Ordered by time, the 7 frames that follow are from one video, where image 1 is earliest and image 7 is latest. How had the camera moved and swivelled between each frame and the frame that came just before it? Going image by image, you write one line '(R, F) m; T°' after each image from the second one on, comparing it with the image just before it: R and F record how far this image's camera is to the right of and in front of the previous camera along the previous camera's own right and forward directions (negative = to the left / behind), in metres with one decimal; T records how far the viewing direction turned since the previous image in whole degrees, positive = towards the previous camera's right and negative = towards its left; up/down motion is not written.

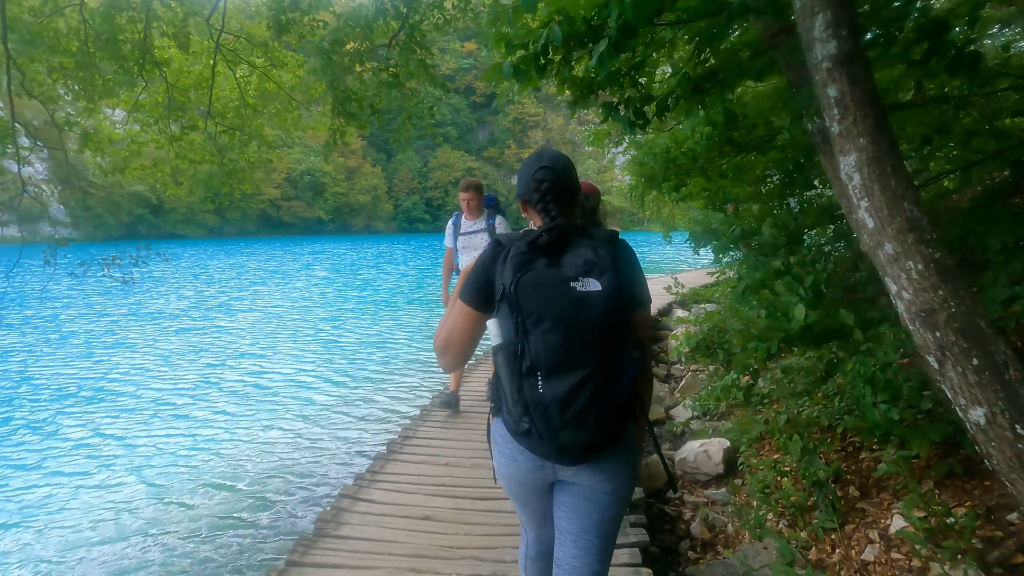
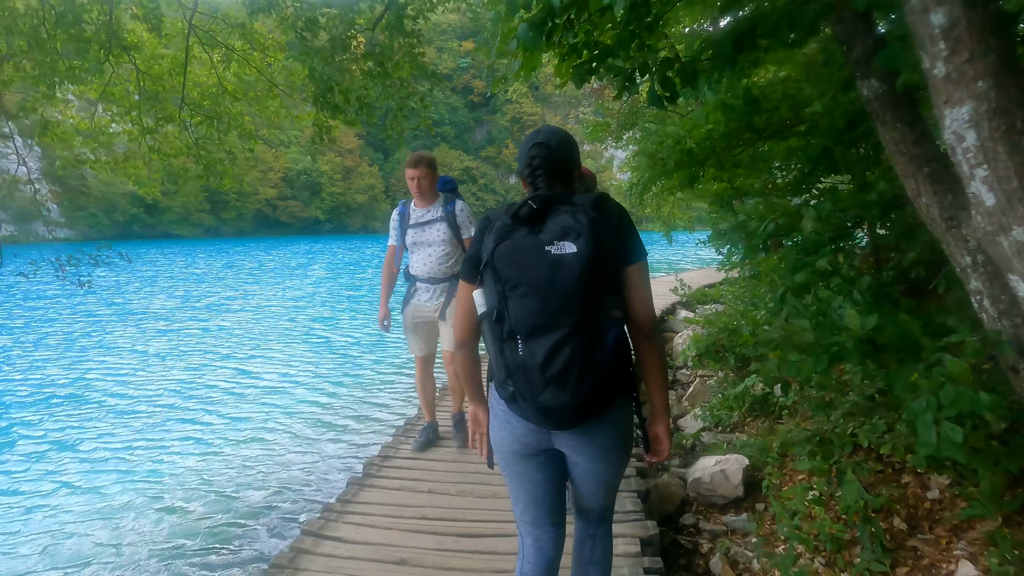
(0.0, +0.2) m; 0°
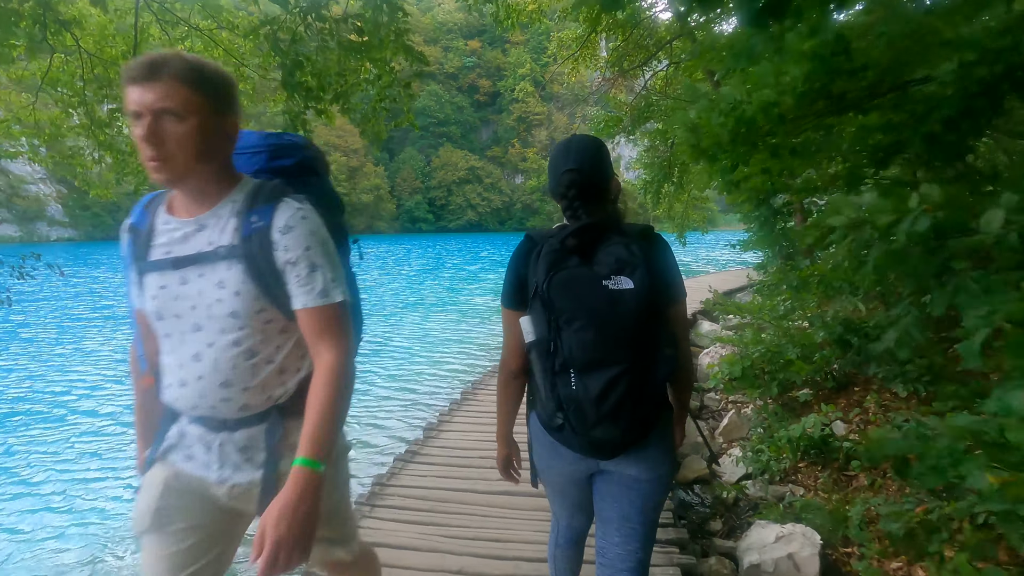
(0.0, +0.4) m; -1°
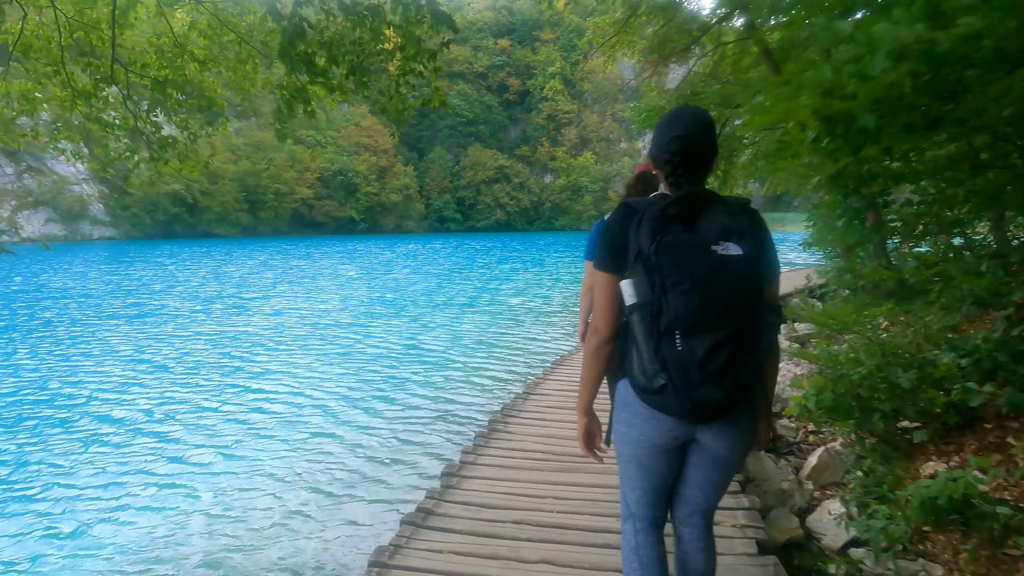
(0.0, +0.4) m; -3°
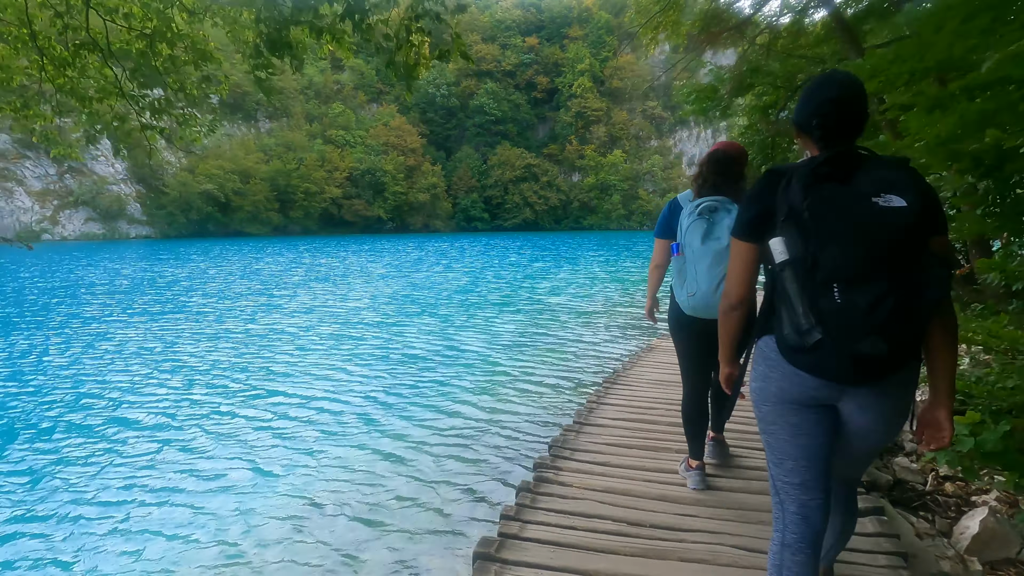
(-0.1, +0.4) m; -3°
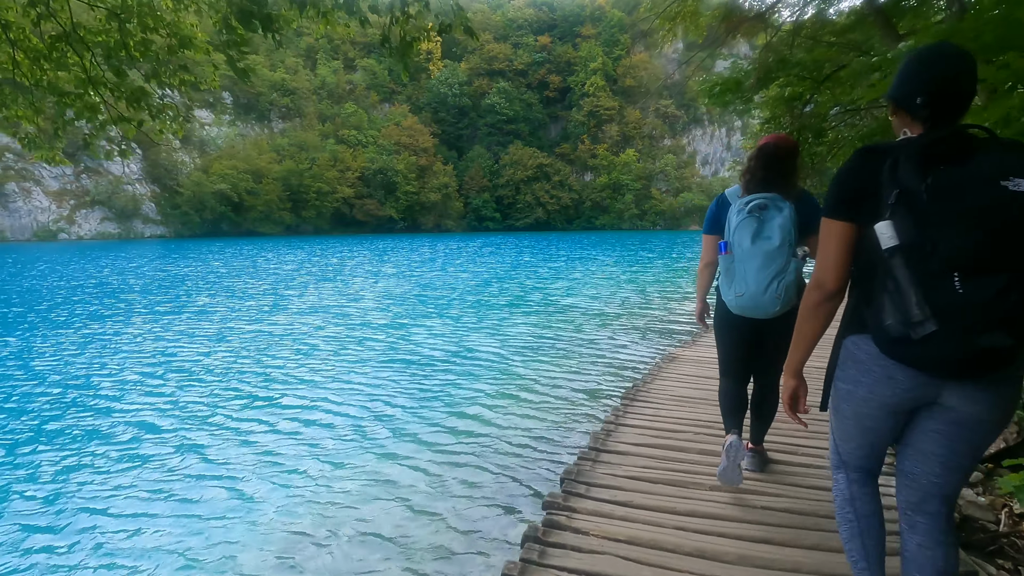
(0.0, +0.2) m; -1°
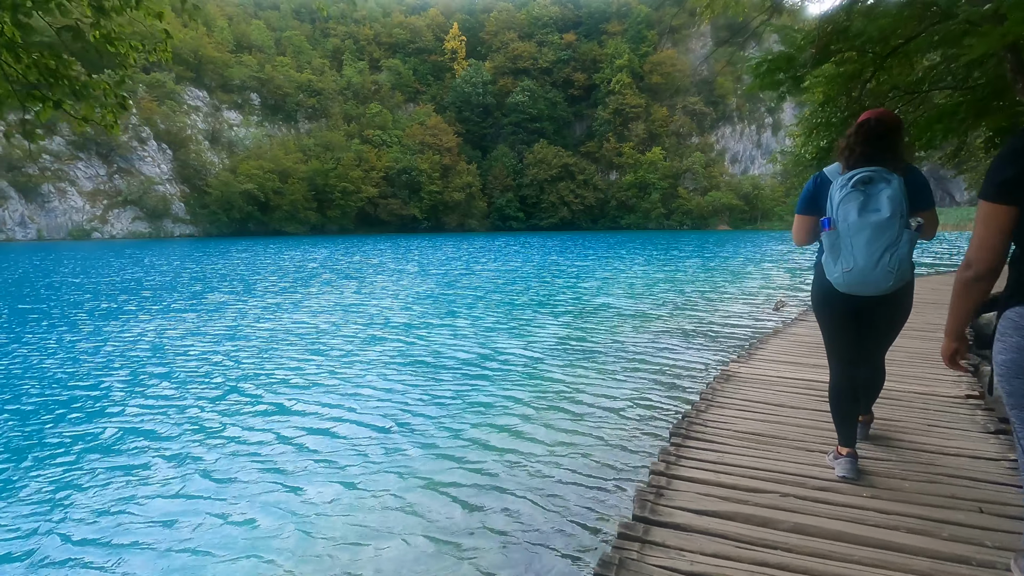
(0.0, +0.4) m; -3°
